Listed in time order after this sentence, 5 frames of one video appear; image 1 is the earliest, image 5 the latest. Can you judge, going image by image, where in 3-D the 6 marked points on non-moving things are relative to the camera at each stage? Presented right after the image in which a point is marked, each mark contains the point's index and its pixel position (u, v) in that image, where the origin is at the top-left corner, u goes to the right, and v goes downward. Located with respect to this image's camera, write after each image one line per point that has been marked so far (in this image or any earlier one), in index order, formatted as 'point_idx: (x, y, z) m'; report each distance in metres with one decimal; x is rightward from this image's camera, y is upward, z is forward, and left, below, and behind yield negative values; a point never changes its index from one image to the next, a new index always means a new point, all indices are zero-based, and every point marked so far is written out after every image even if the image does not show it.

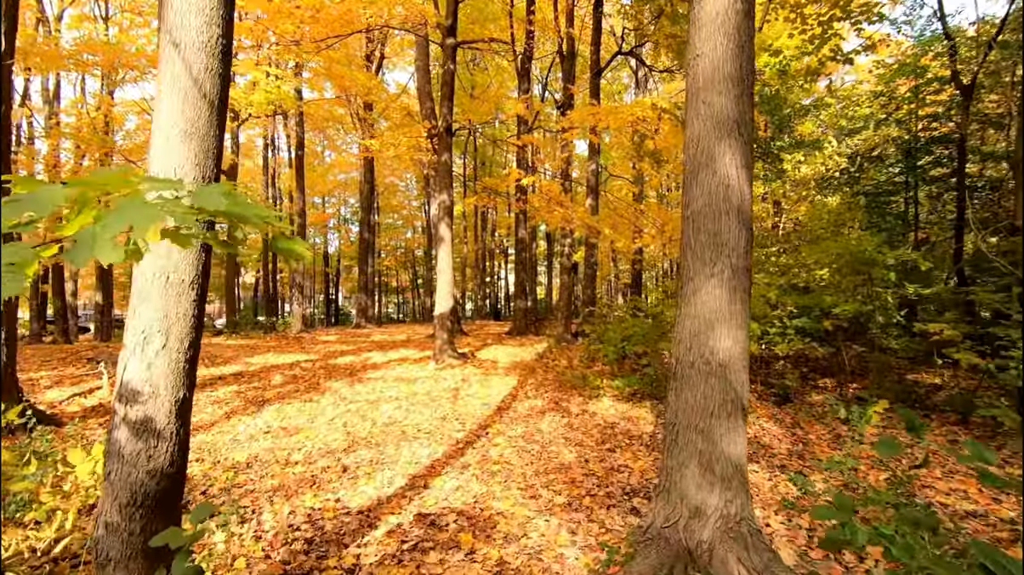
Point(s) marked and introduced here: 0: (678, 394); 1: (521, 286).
0: (+0.9, -0.6, +2.8) m
1: (+0.3, +0.1, +15.2) m
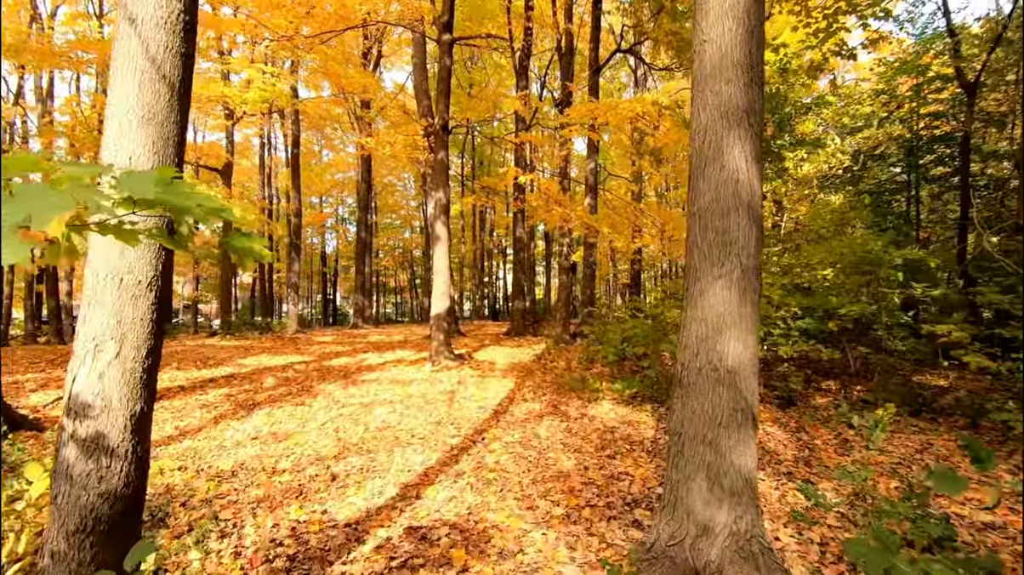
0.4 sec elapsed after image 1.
0: (+0.9, -0.6, +2.6) m
1: (+0.2, 0.0, +15.0) m
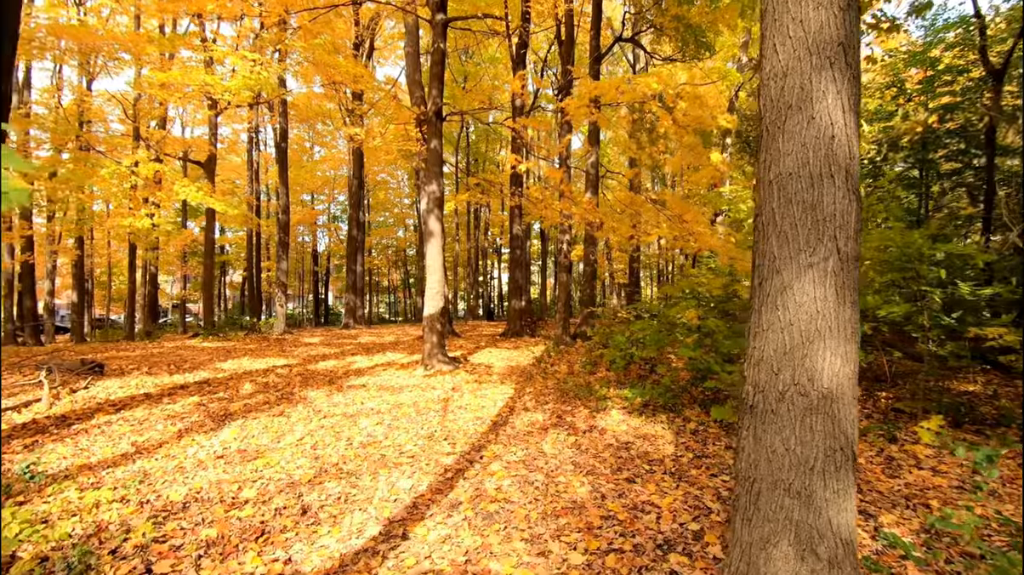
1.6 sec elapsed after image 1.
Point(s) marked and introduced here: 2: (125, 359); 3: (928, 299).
0: (+1.0, -0.6, +1.9) m
1: (+0.1, +0.1, +14.3) m
2: (-8.7, -1.6, +11.0) m
3: (+5.2, -0.1, +6.1) m
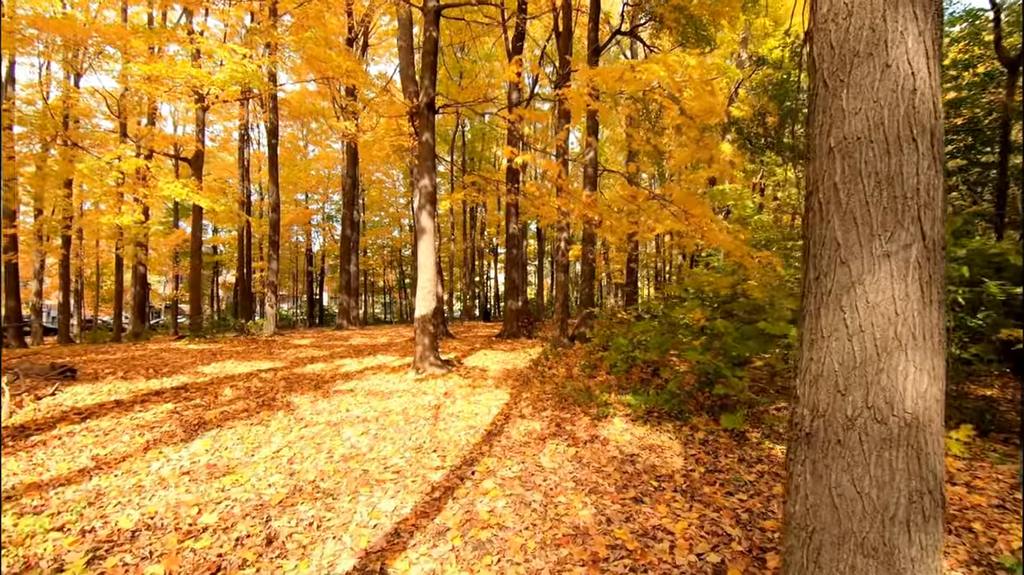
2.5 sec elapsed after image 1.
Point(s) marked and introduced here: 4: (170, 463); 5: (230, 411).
0: (+0.9, -0.6, +1.5) m
1: (0.0, +0.1, +13.9) m
2: (-8.8, -1.6, +10.5) m
3: (+5.1, -0.1, +5.7) m
4: (-3.3, -1.7, +4.7) m
5: (-3.8, -1.7, +6.6) m
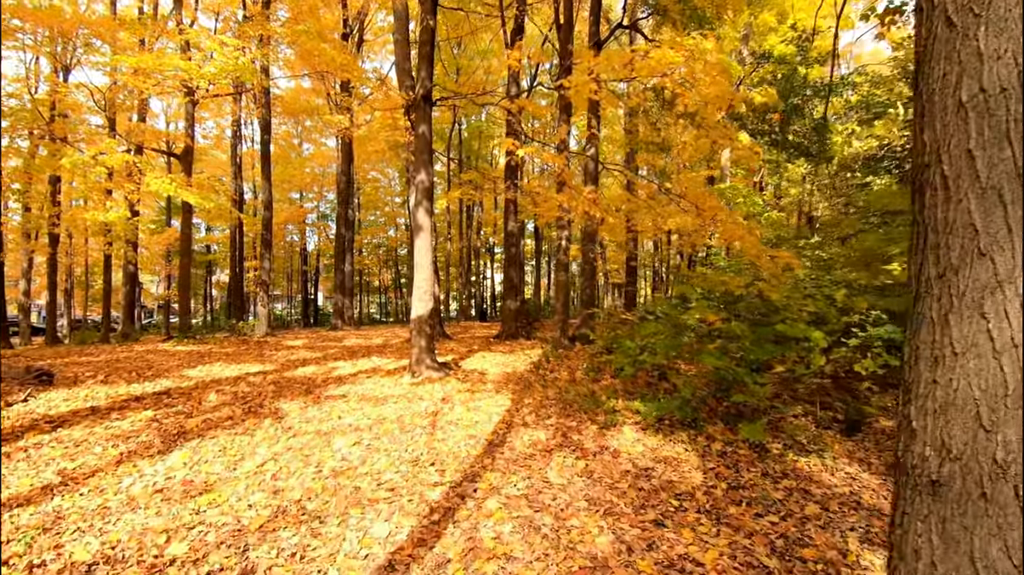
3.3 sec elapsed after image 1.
0: (+1.0, -0.6, +1.2) m
1: (0.0, +0.1, +13.5) m
2: (-8.8, -1.6, +10.1) m
3: (+5.2, -0.1, +5.4) m
4: (-3.3, -1.7, +4.3) m
5: (-3.8, -1.7, +6.2) m
